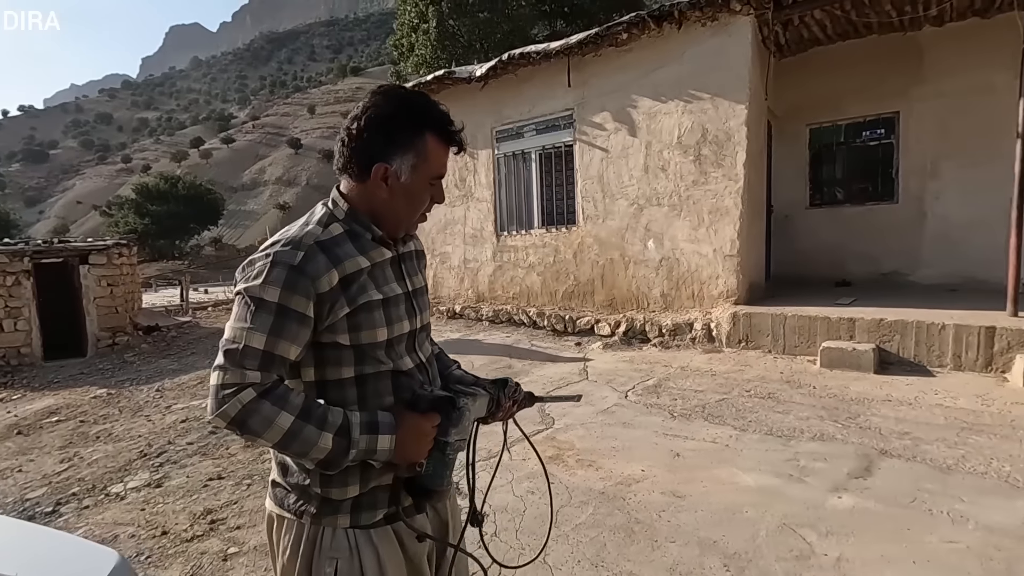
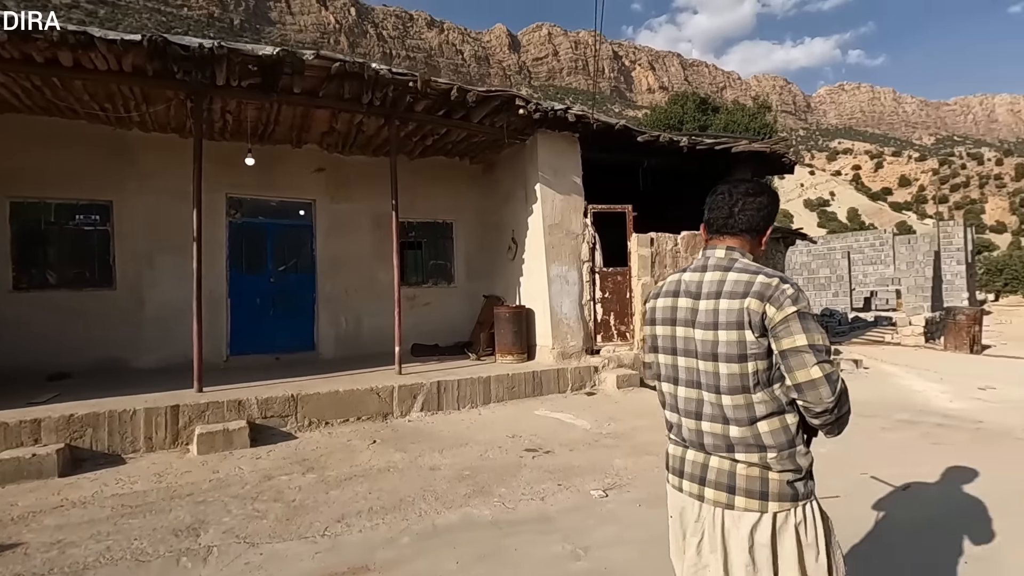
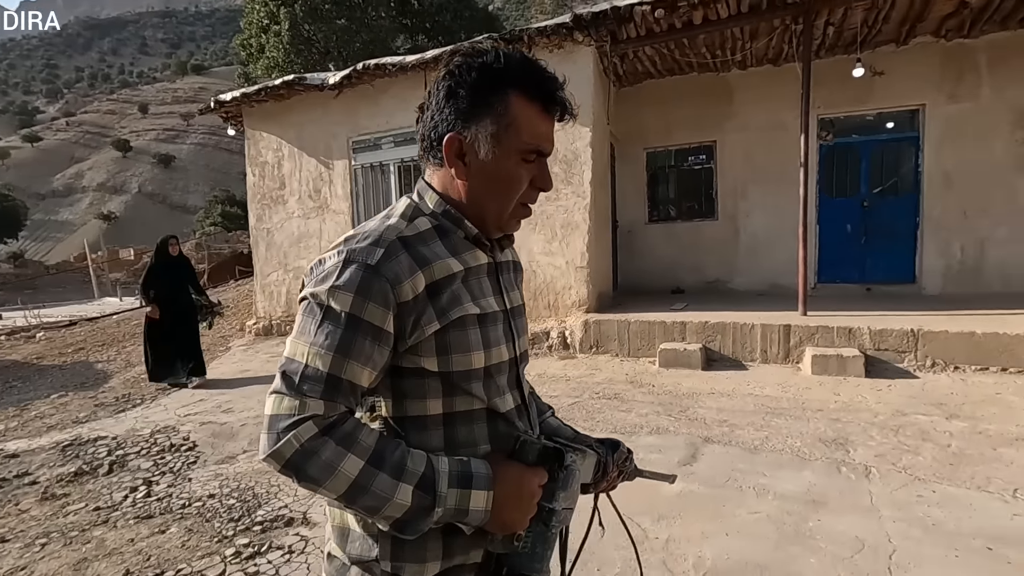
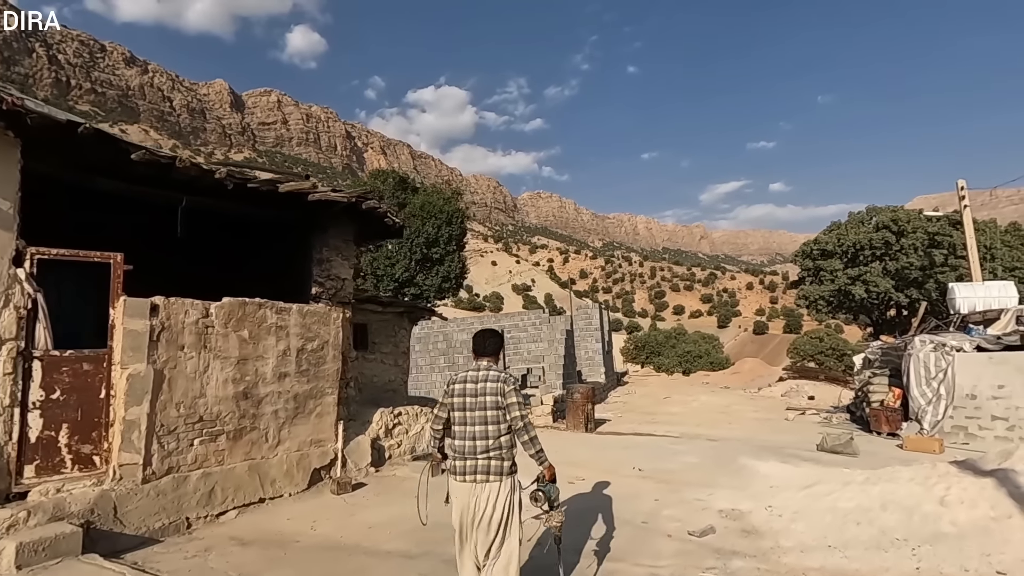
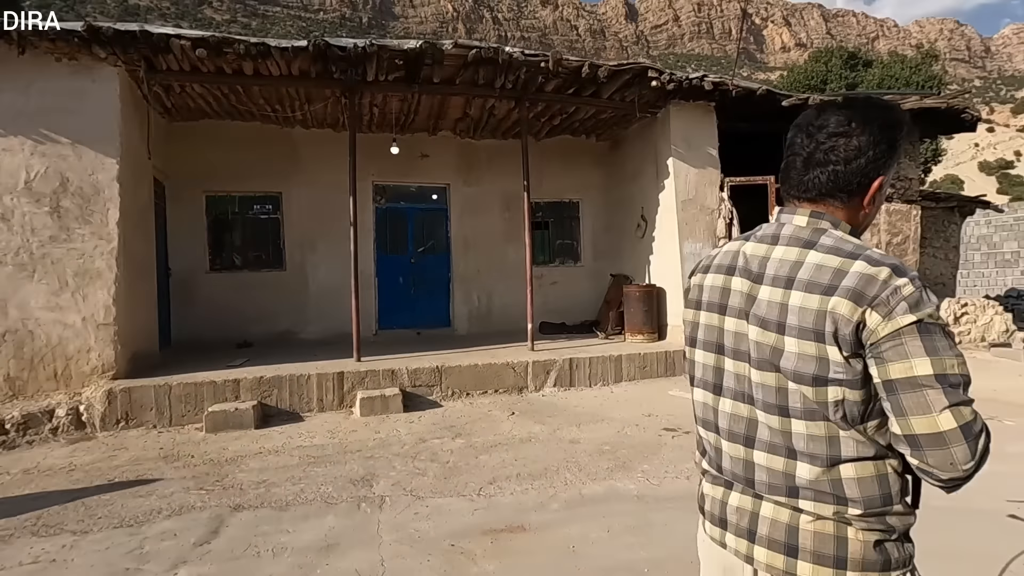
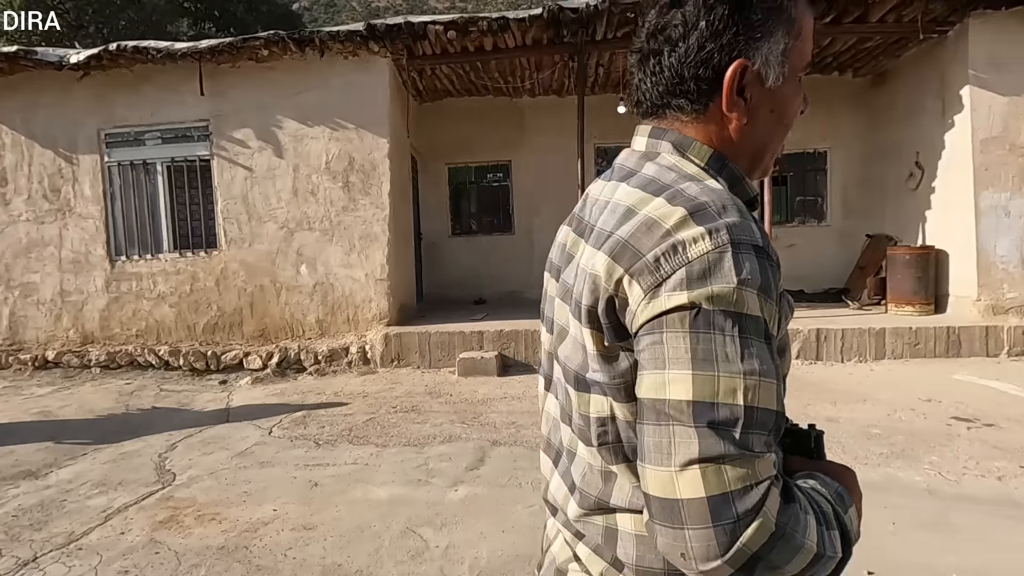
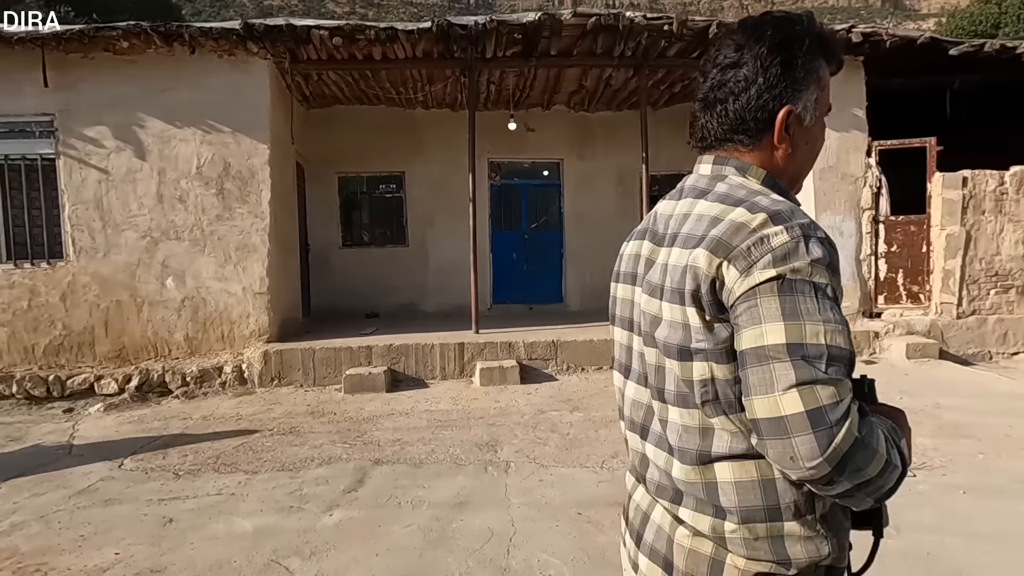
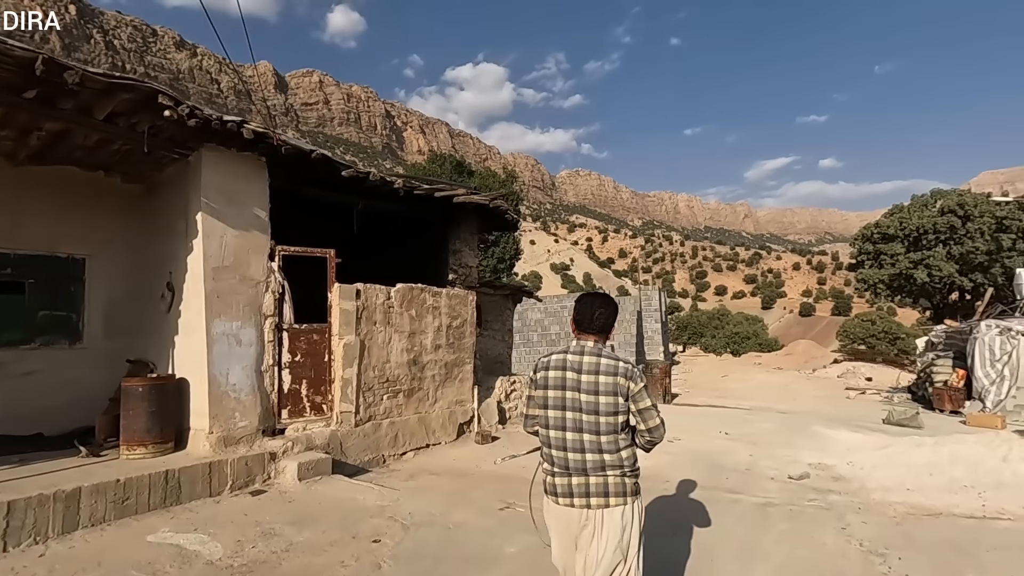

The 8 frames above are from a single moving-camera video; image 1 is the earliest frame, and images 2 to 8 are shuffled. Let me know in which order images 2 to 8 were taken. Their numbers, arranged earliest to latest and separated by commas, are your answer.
3, 6, 7, 5, 2, 8, 4
